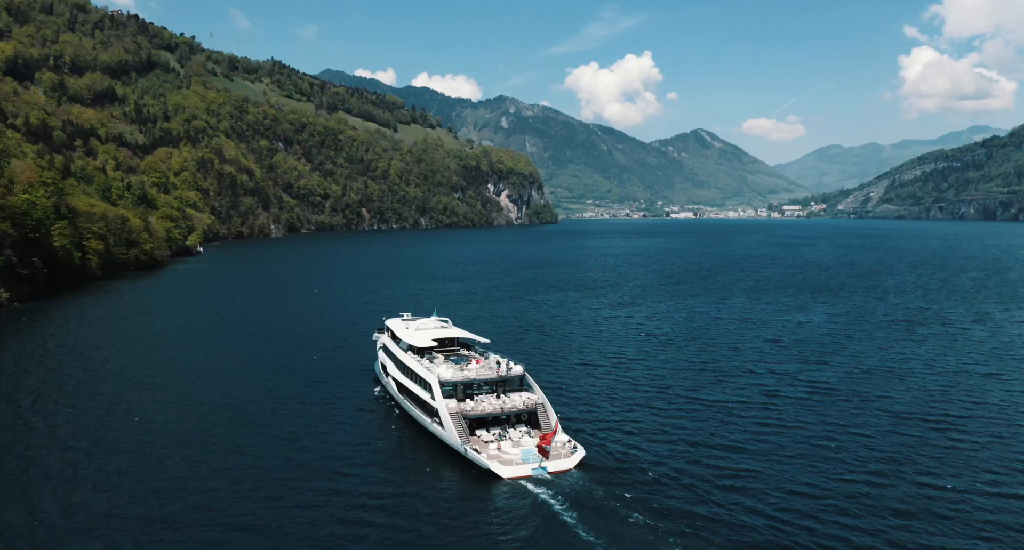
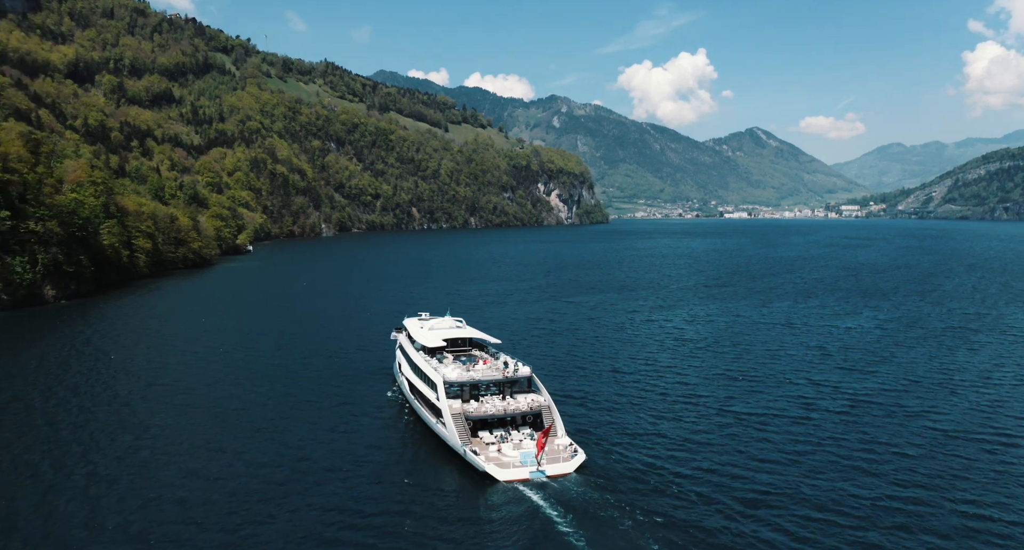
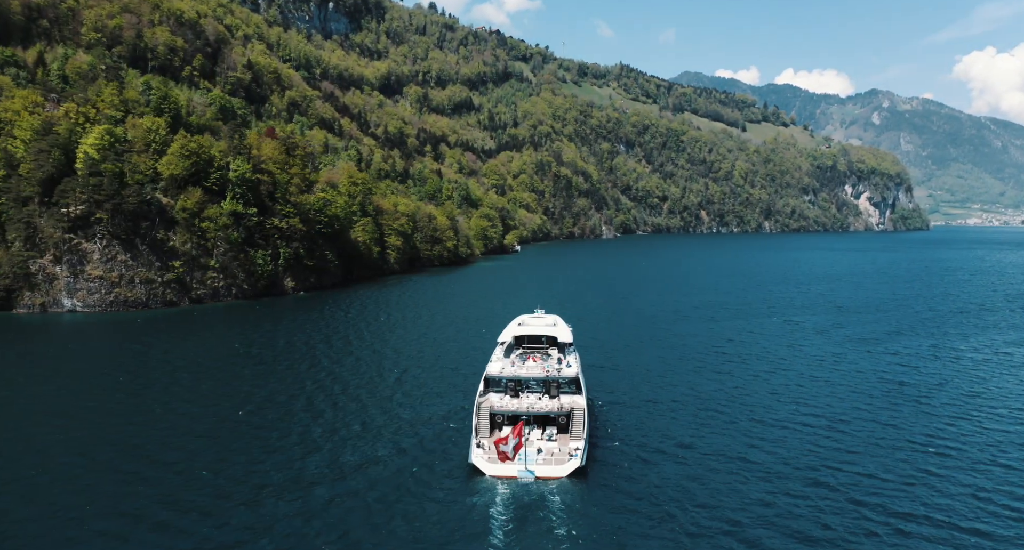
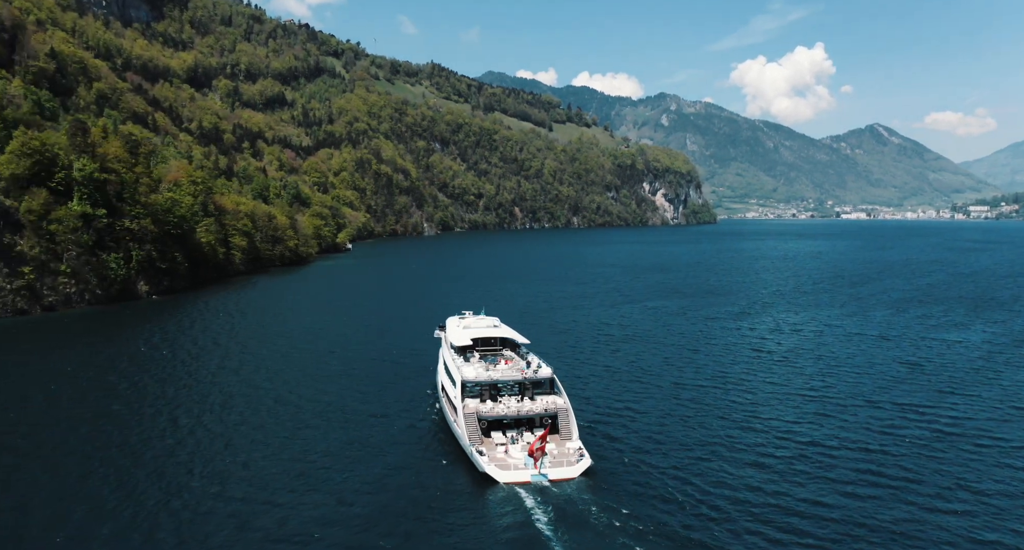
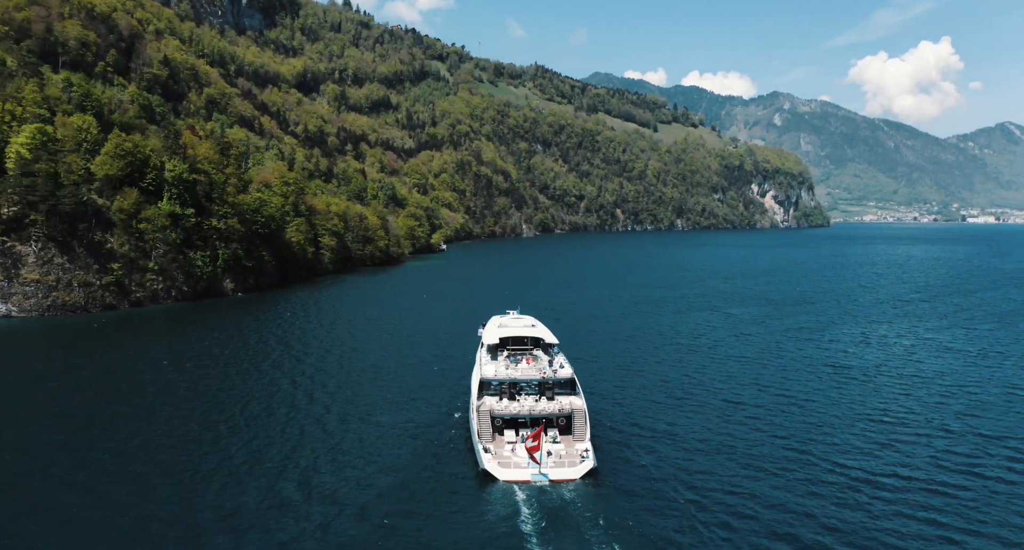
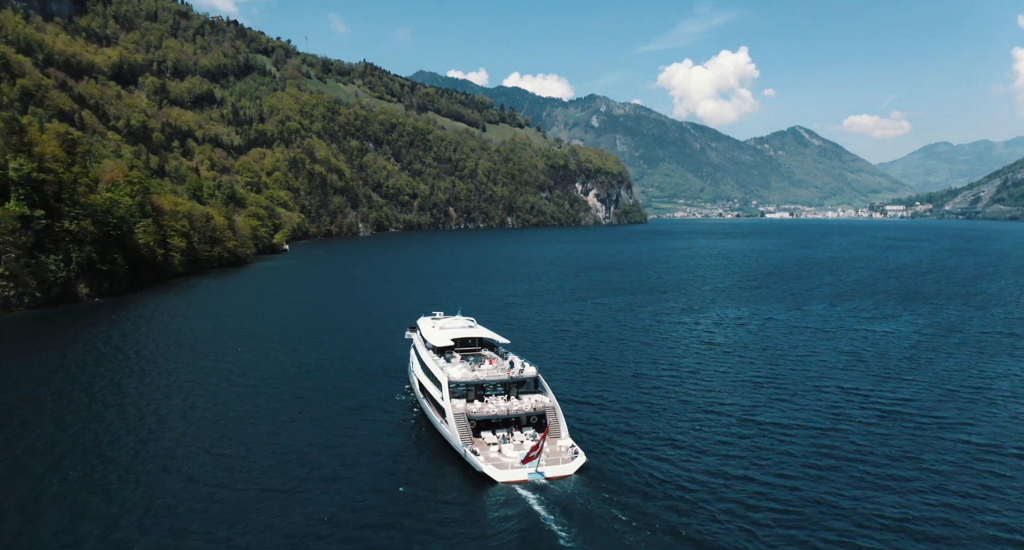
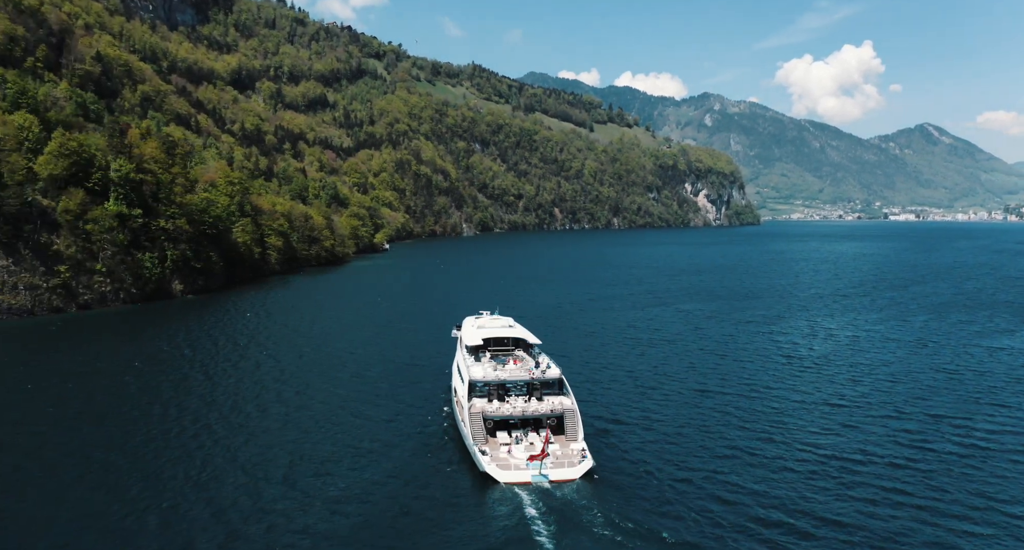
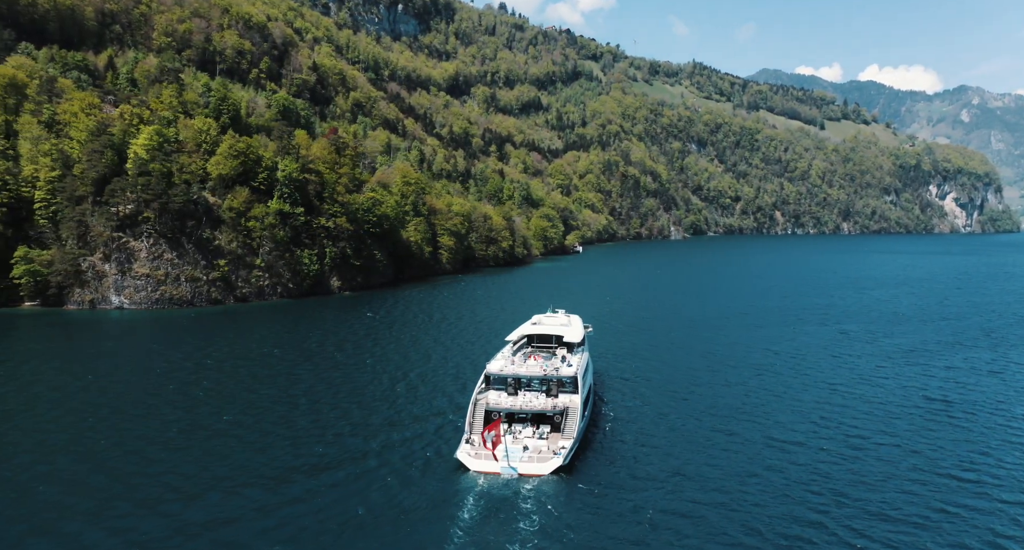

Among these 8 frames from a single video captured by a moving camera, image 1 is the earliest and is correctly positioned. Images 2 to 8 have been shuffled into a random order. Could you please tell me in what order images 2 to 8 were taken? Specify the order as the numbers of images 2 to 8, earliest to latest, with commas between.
2, 6, 4, 7, 5, 3, 8
